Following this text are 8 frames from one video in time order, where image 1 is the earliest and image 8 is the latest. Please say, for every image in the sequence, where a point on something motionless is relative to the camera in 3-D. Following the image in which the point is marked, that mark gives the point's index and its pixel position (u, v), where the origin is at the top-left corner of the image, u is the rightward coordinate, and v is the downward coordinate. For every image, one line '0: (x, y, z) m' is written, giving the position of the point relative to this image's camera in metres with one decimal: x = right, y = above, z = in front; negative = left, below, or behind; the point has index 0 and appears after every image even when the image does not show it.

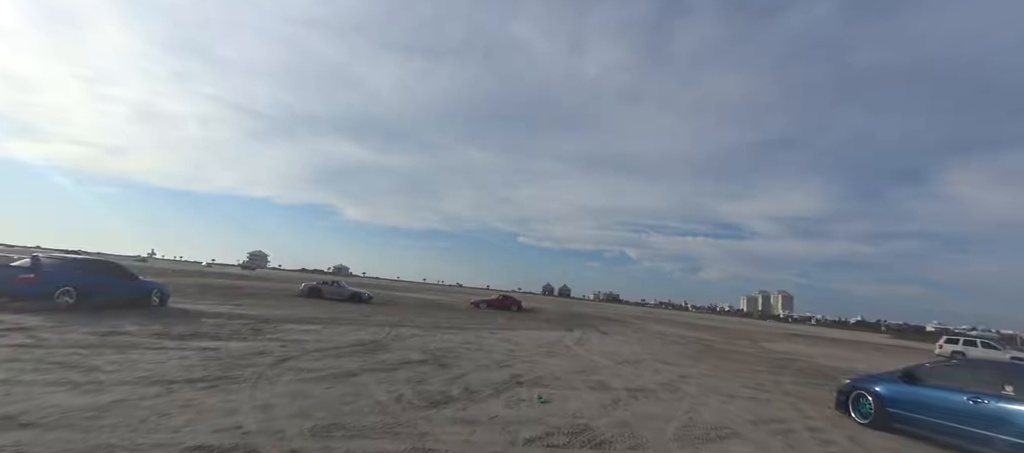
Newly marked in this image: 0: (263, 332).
0: (-8.3, -3.5, +12.7) m
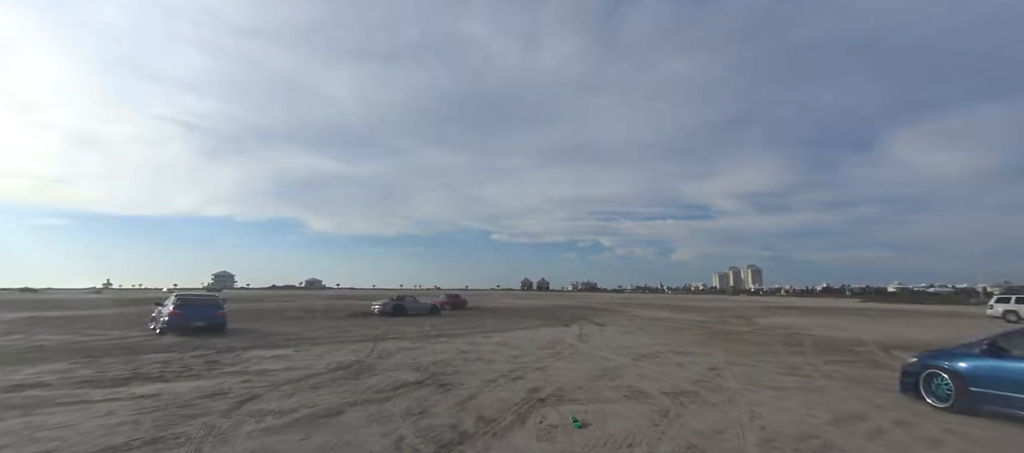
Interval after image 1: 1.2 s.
0: (-8.1, -3.9, +10.7) m
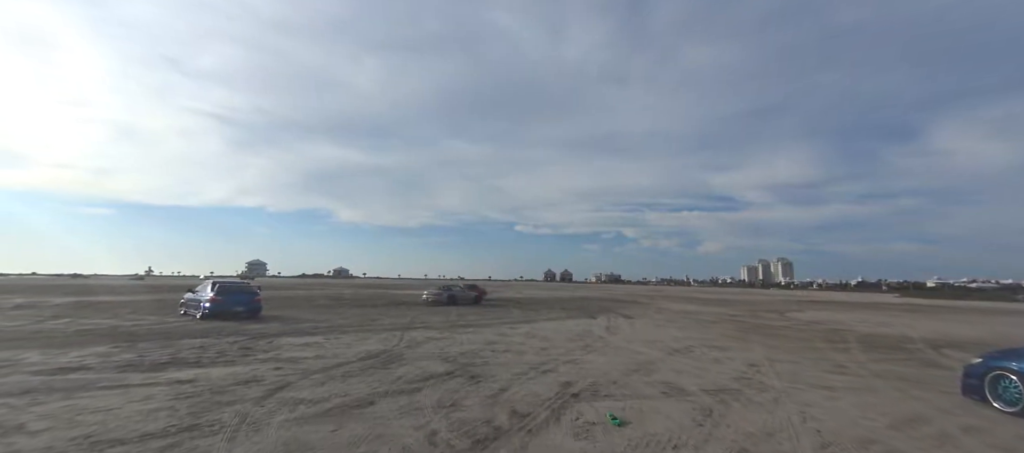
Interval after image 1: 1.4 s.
0: (-7.3, -3.5, +10.9) m
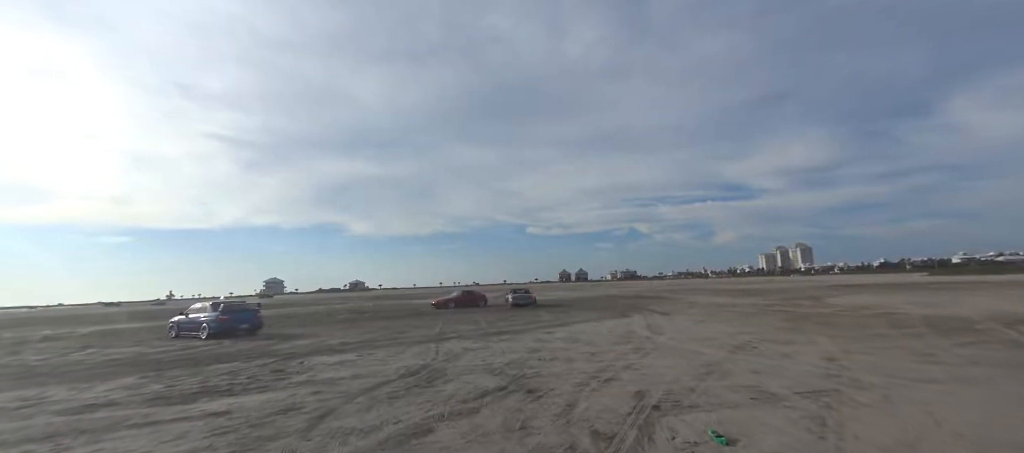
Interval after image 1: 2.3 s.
0: (-6.0, -4.0, +10.4) m
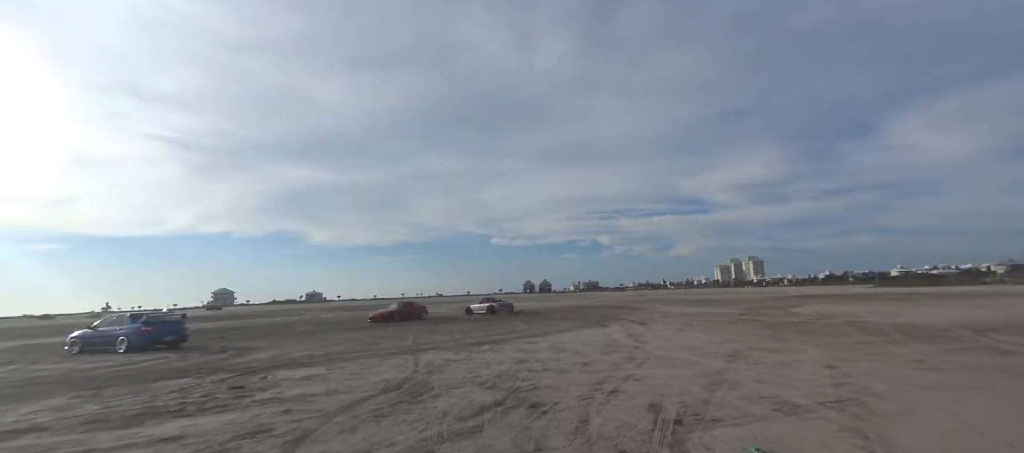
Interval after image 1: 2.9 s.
0: (-6.3, -3.9, +9.1) m
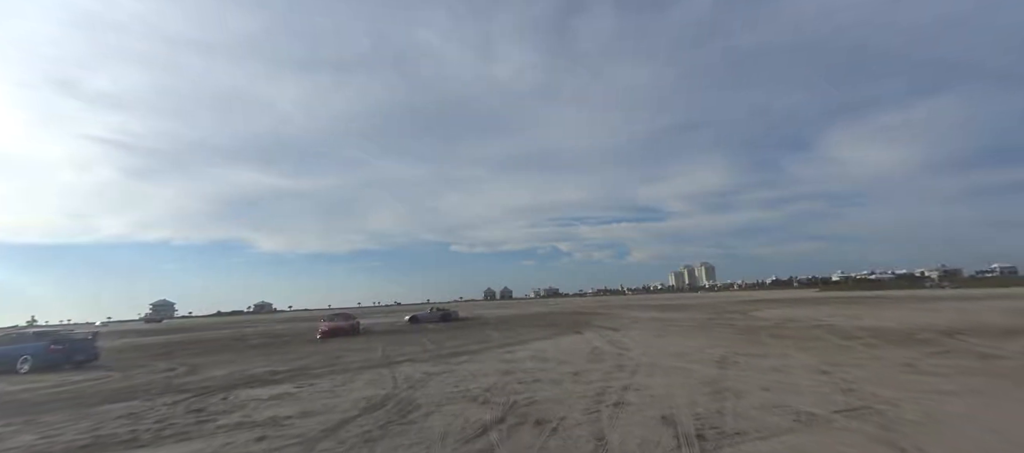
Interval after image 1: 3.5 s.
0: (-6.4, -4.0, +8.0) m
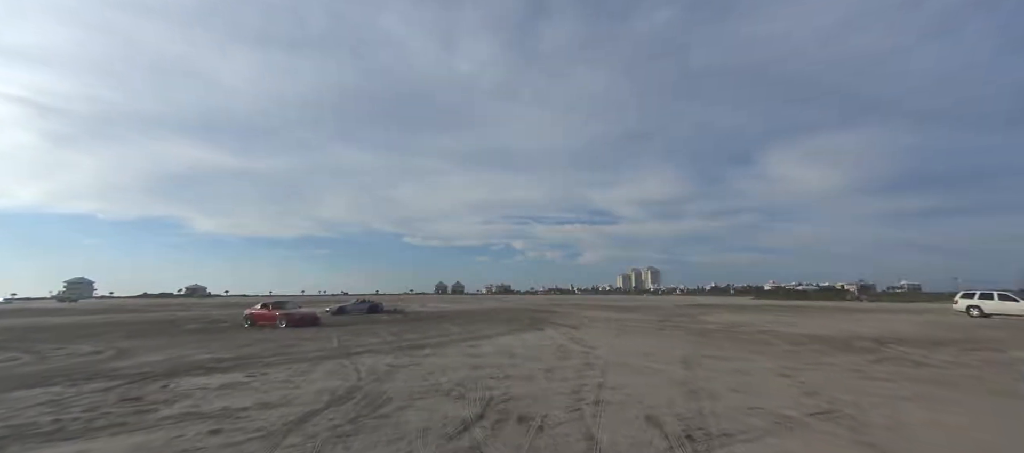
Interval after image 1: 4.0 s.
0: (-6.8, -3.4, +7.0) m
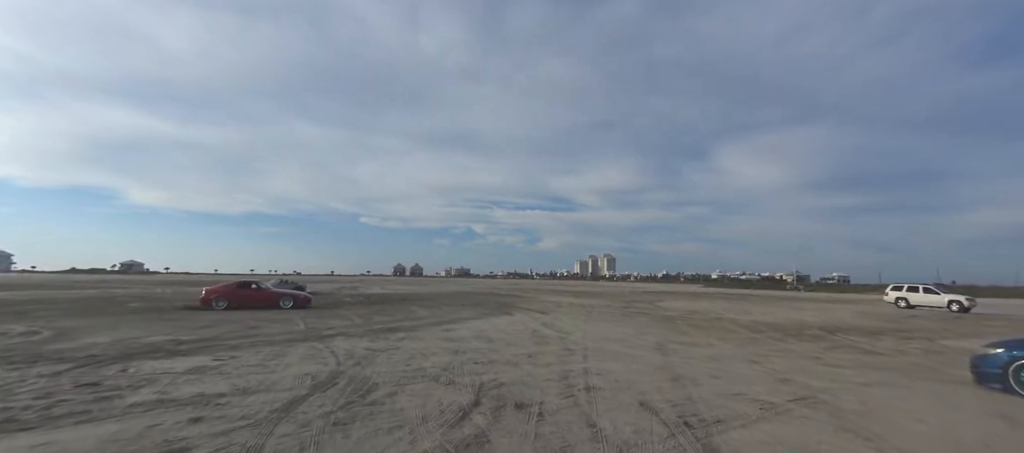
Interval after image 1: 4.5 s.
0: (-6.9, -2.9, +6.4) m
